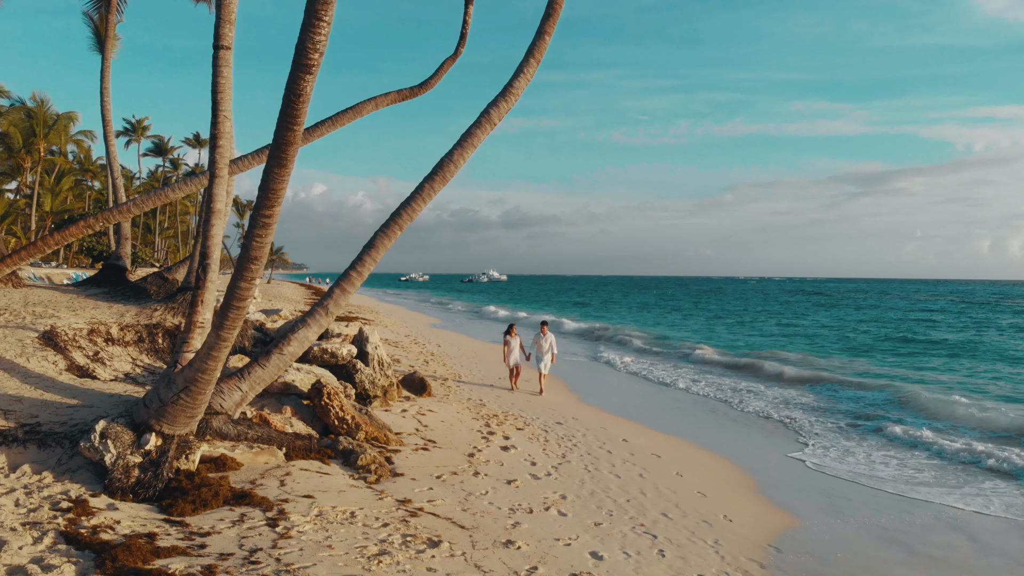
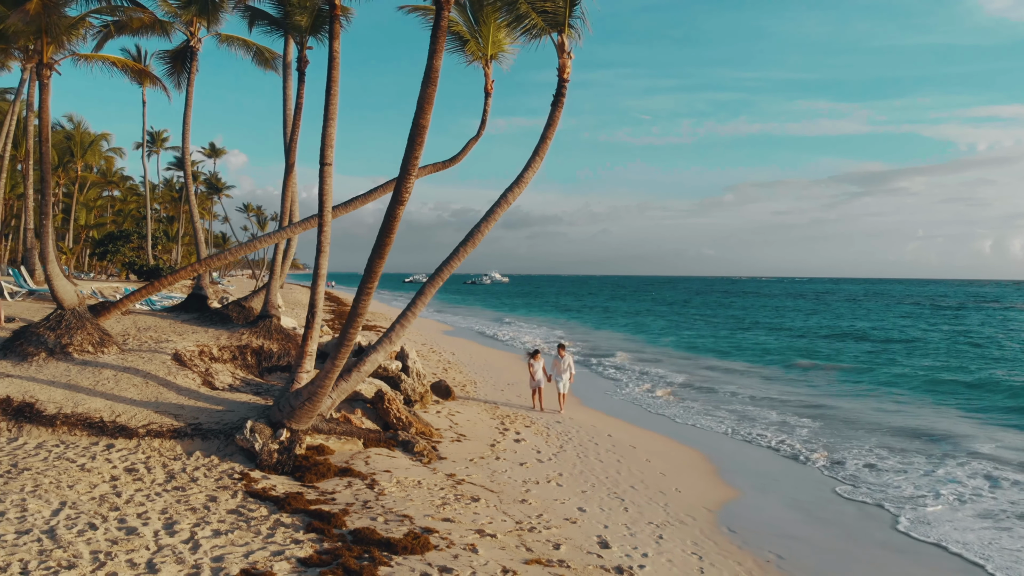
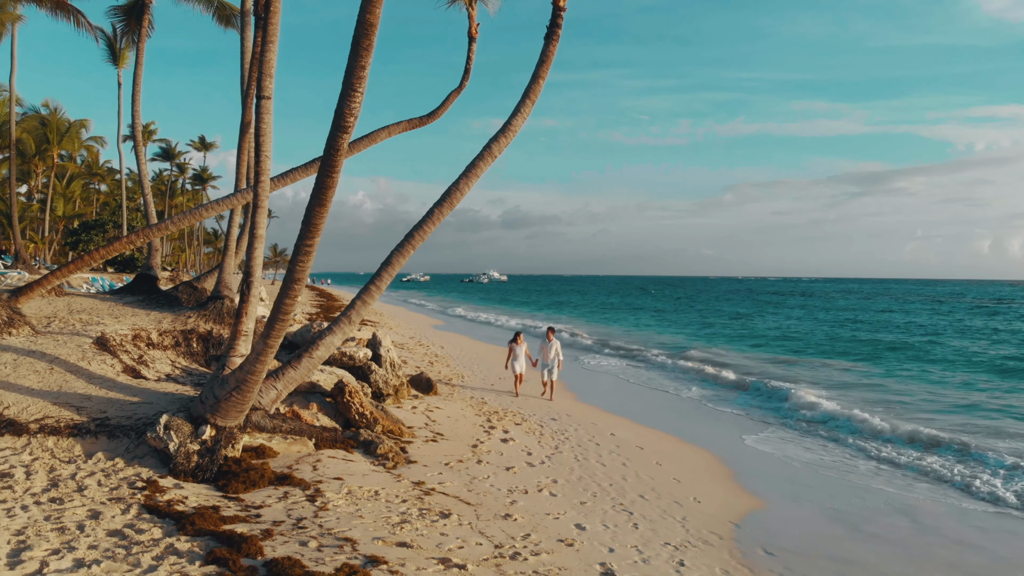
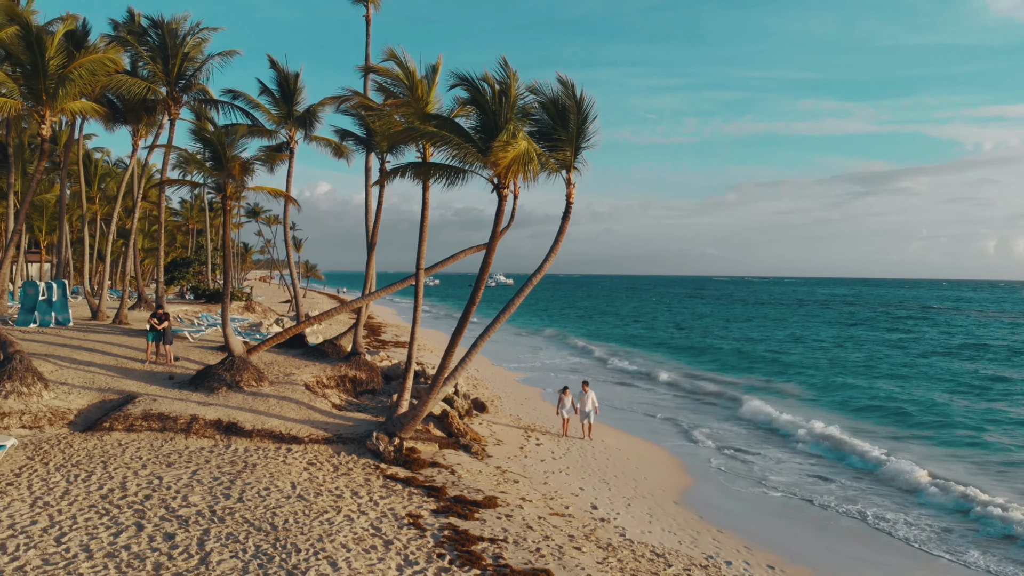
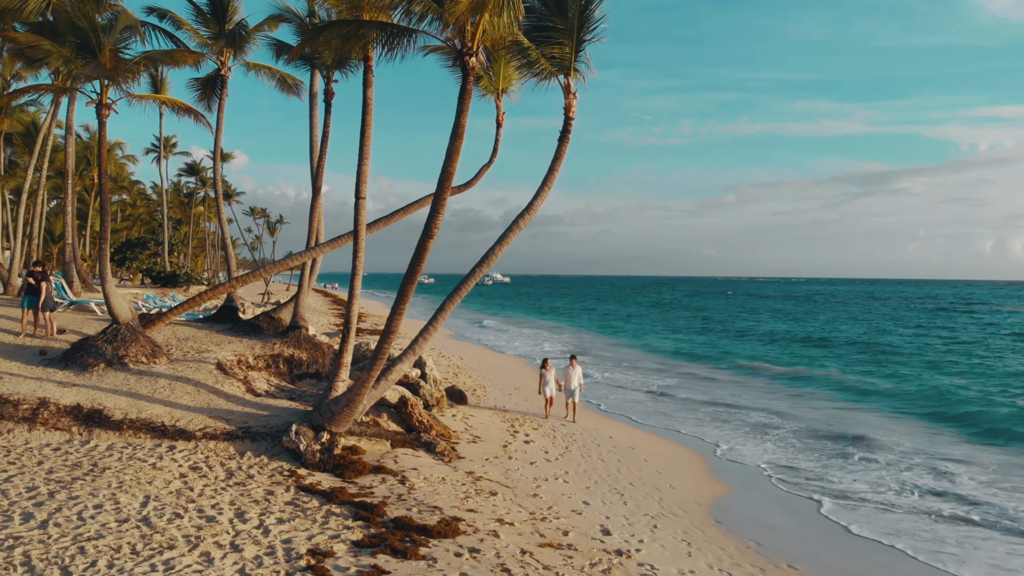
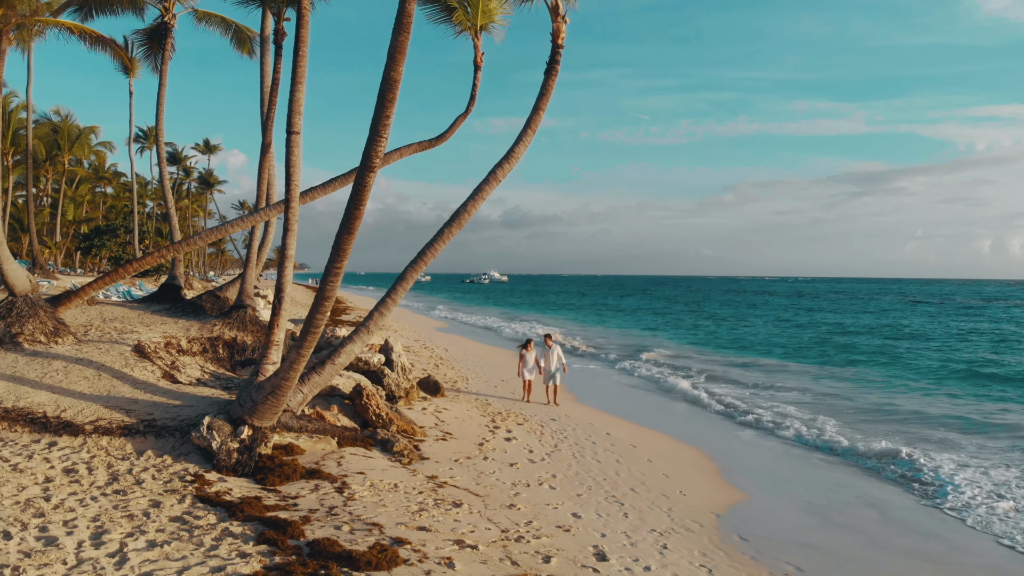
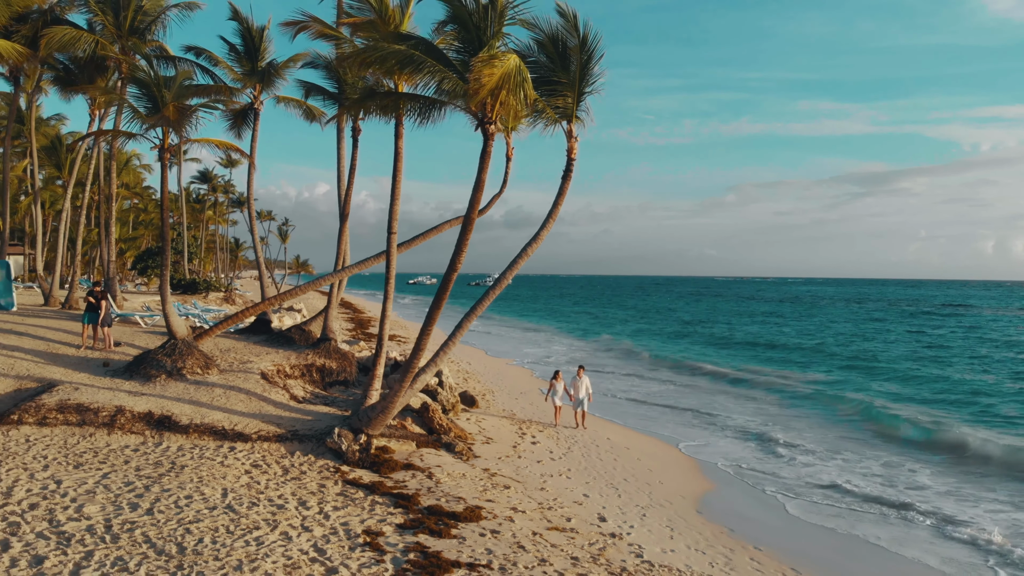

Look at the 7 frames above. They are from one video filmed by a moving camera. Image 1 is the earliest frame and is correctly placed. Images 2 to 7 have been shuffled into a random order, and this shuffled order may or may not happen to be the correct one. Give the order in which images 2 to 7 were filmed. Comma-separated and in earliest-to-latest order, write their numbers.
3, 6, 2, 5, 7, 4
